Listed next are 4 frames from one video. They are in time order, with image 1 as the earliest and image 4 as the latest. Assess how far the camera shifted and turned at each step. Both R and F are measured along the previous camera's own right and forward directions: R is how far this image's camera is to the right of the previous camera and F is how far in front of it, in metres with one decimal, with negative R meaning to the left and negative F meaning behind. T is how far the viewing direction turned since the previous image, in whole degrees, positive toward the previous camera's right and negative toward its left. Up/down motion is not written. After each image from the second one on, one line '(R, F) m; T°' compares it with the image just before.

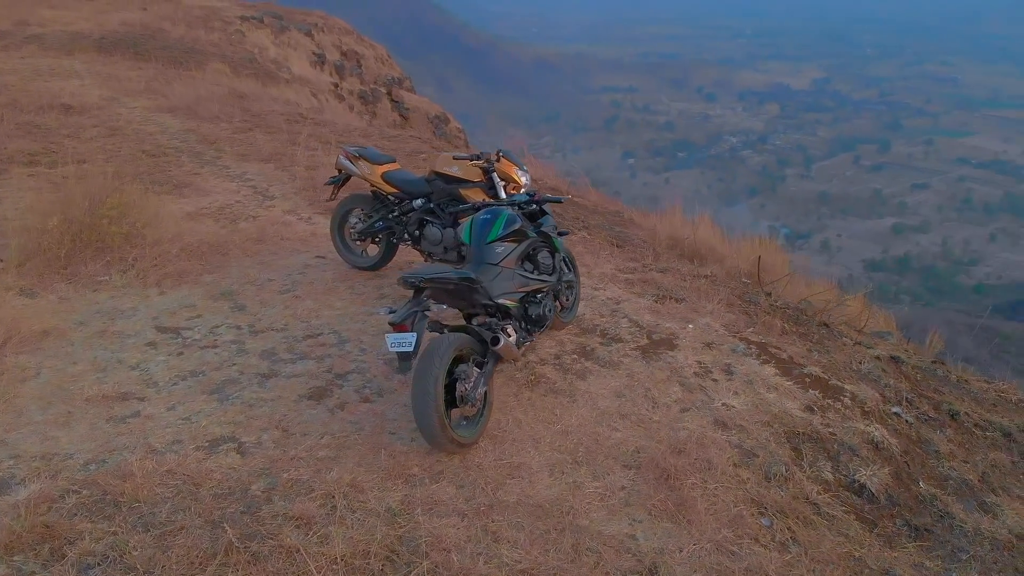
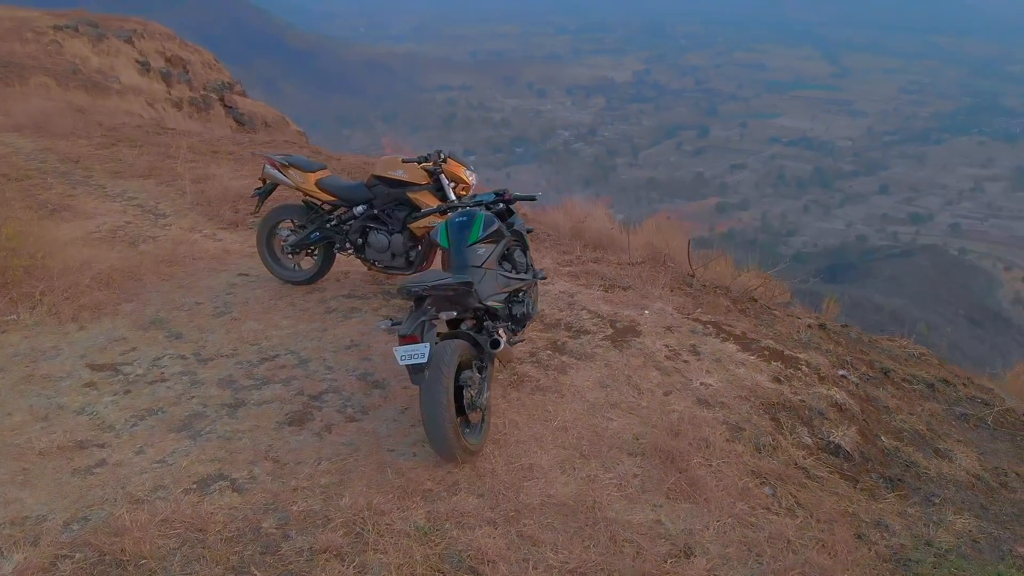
(-0.6, +0.1) m; +11°
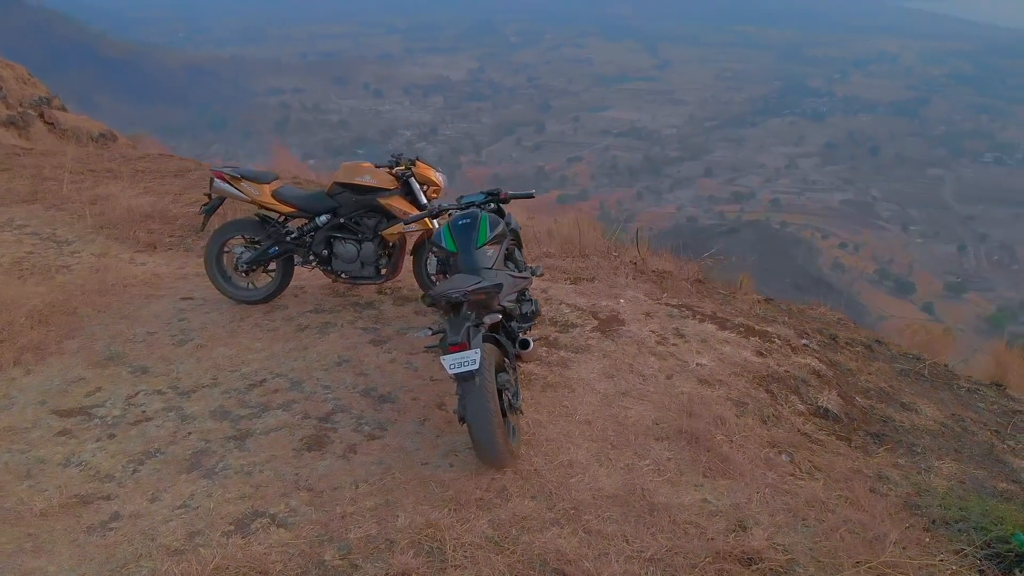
(-0.8, +0.1) m; +11°
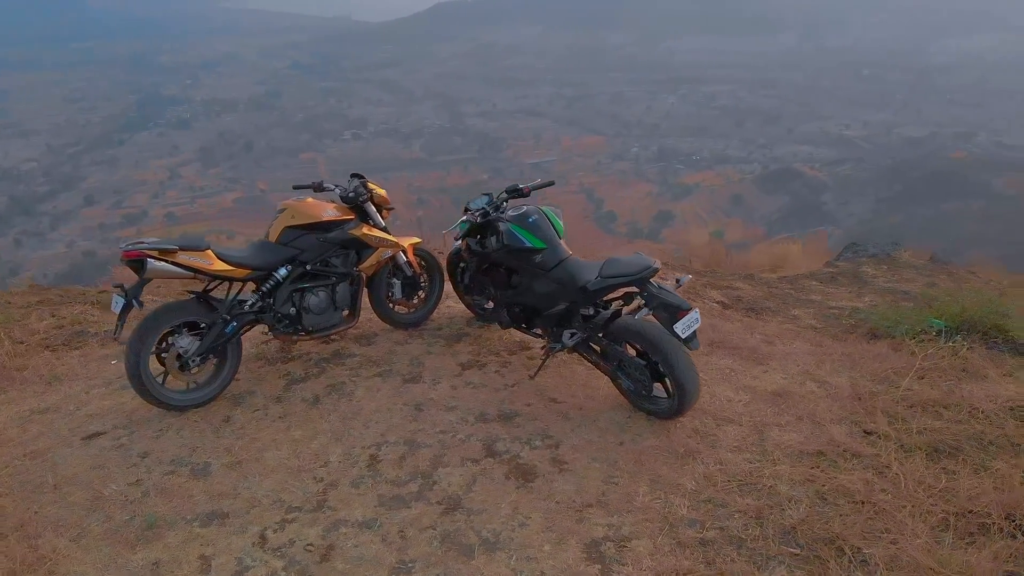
(-2.8, +1.0) m; +40°
